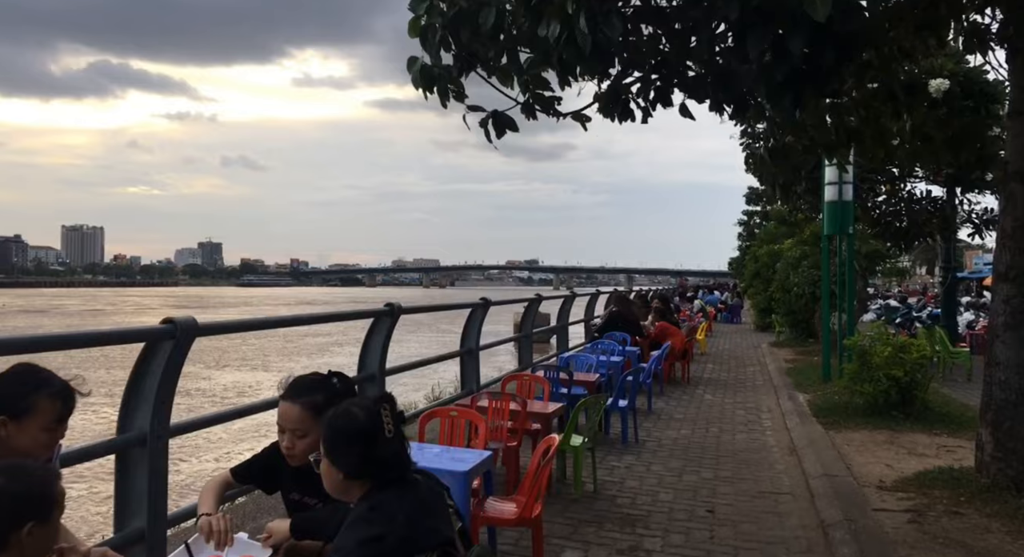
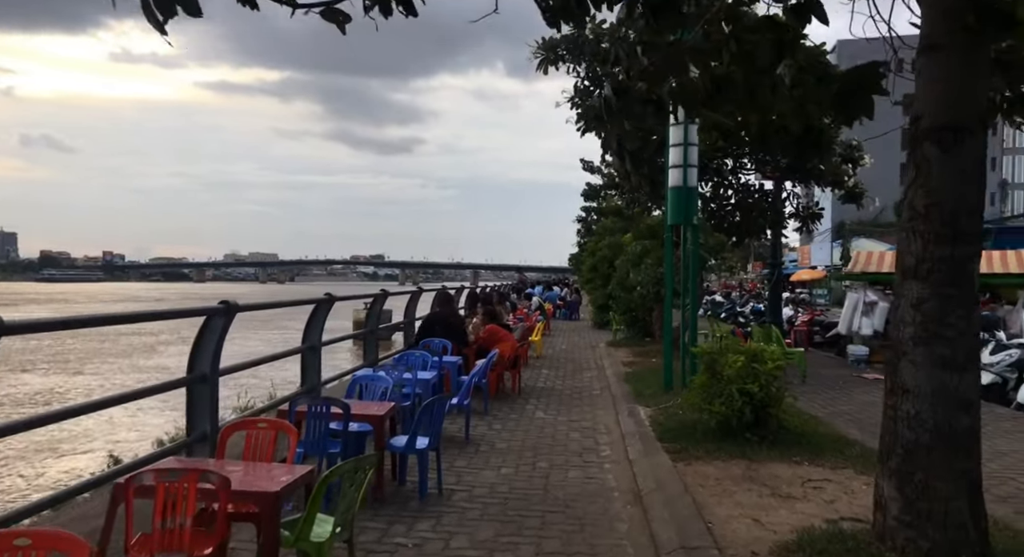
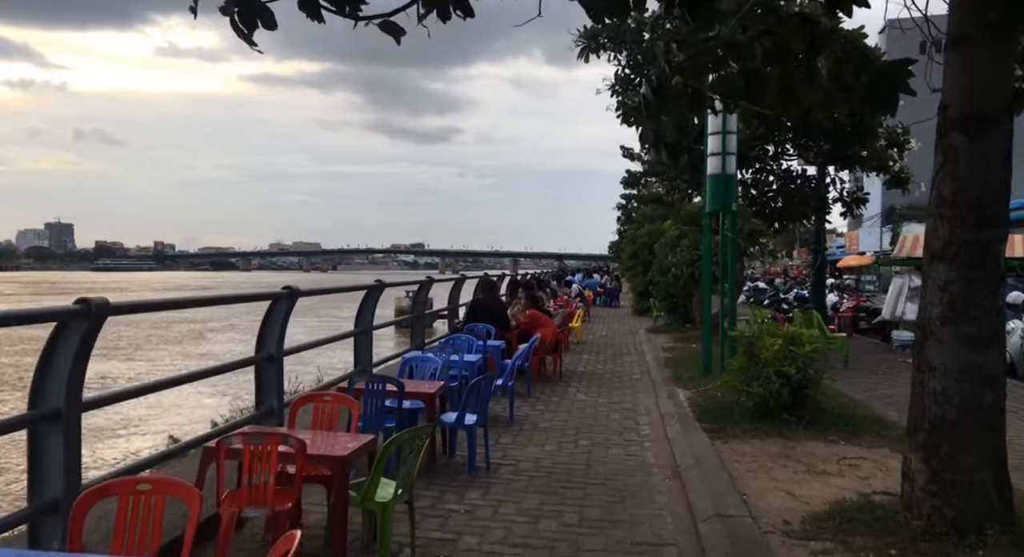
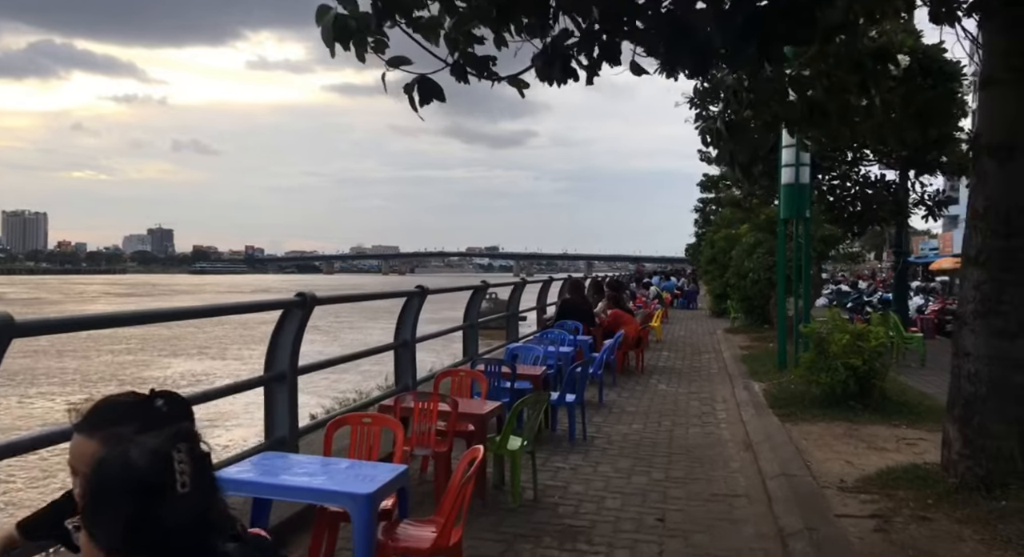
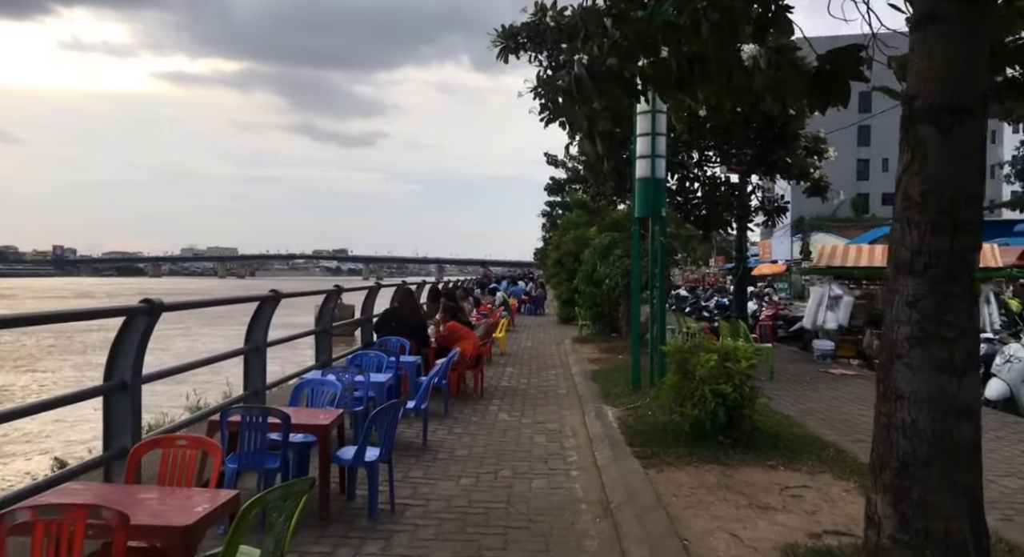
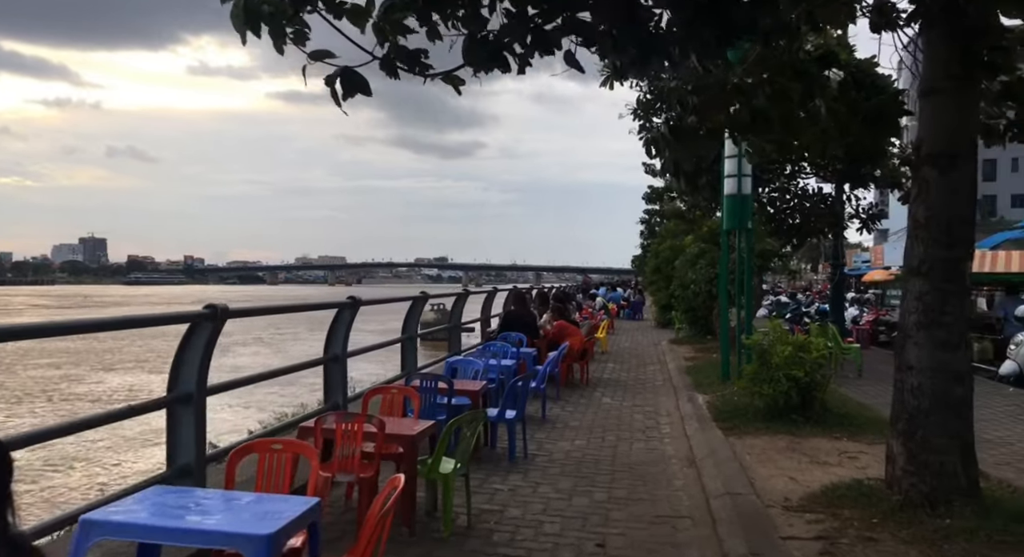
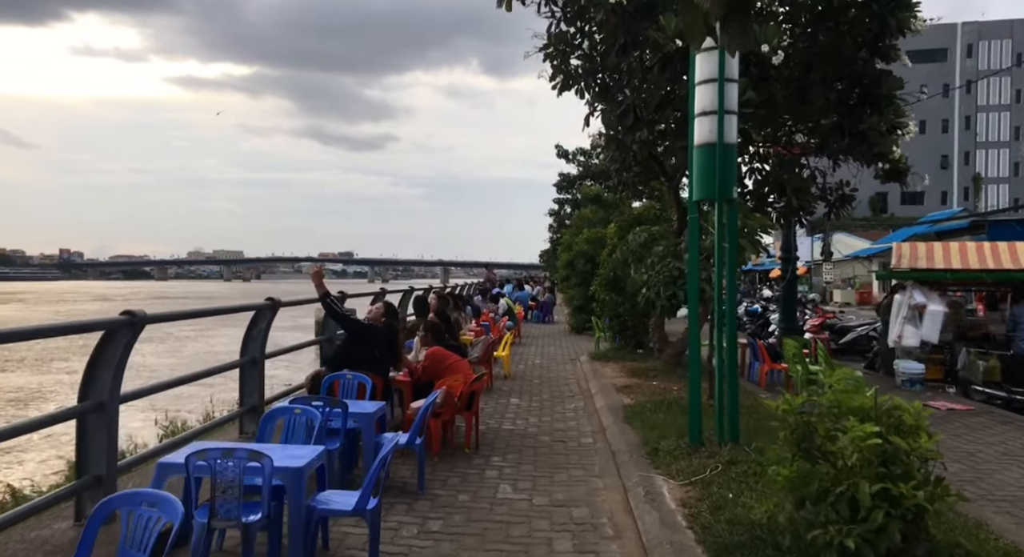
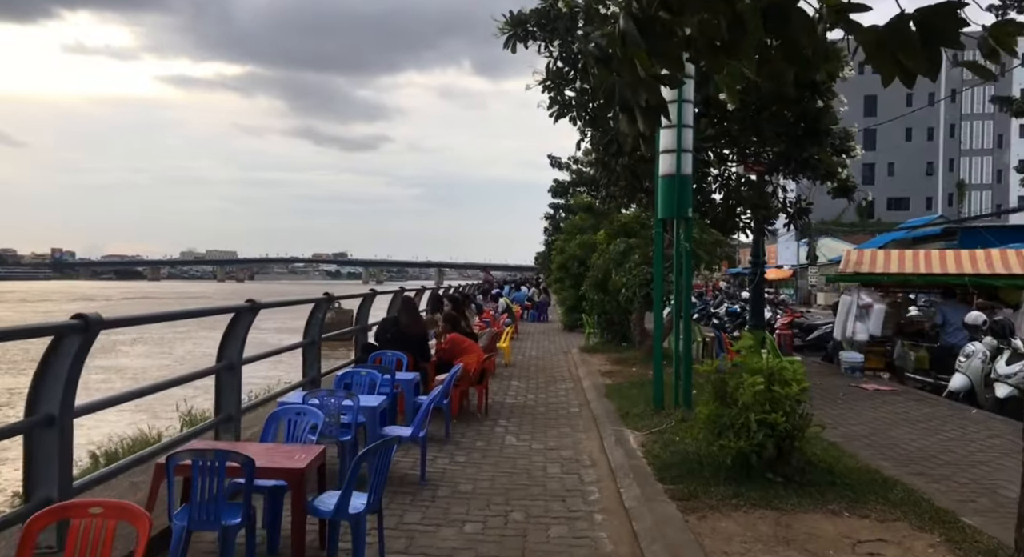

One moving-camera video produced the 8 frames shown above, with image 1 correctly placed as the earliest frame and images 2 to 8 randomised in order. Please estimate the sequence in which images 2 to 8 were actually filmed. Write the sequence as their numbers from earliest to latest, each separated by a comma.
4, 6, 3, 2, 5, 8, 7
